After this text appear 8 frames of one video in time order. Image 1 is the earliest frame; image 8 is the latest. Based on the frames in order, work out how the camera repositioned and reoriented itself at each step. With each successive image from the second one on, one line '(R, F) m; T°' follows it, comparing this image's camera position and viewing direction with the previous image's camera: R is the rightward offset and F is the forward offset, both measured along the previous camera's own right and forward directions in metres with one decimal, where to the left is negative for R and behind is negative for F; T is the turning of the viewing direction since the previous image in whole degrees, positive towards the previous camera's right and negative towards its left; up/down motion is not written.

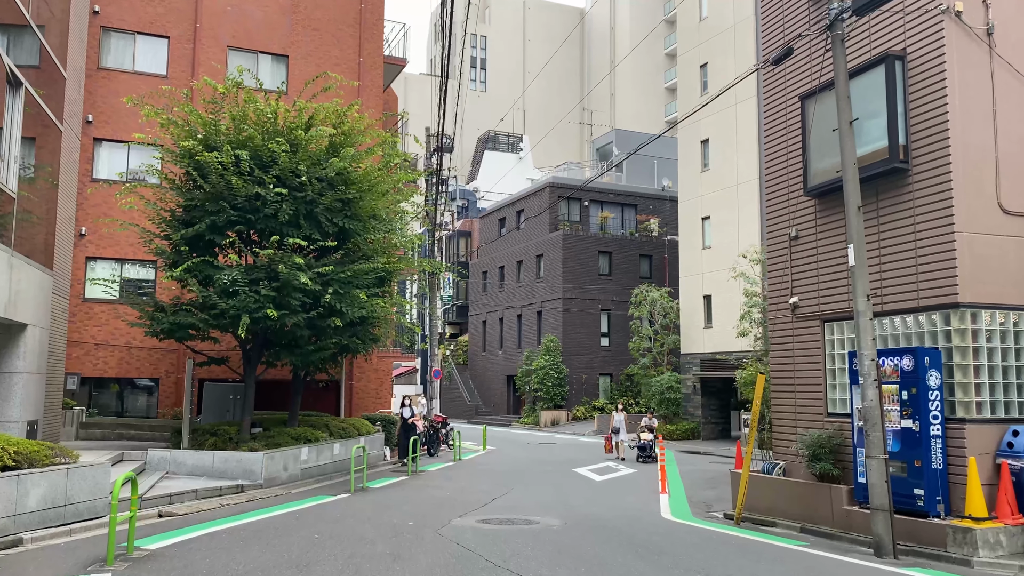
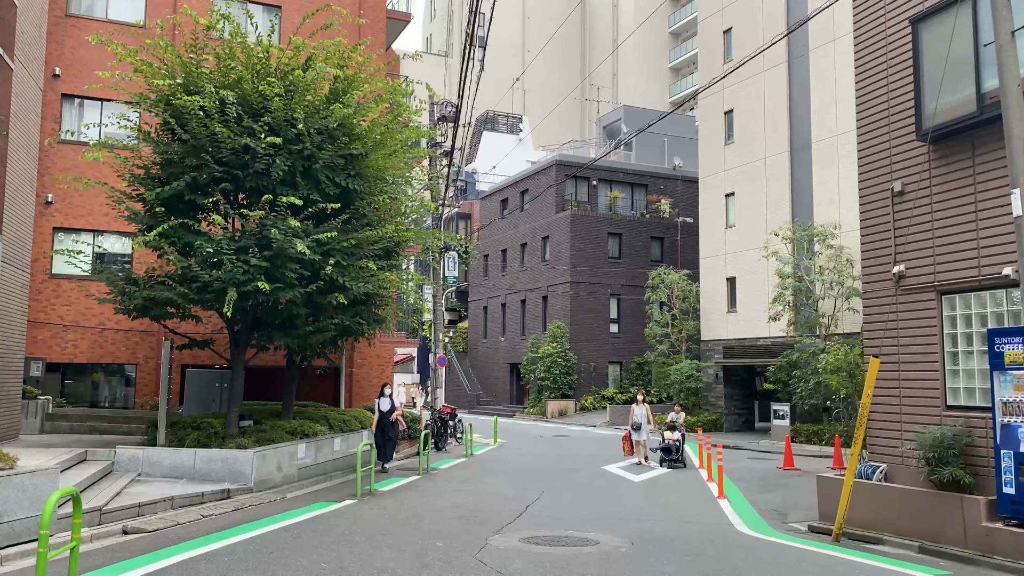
(-0.7, +2.2) m; +1°
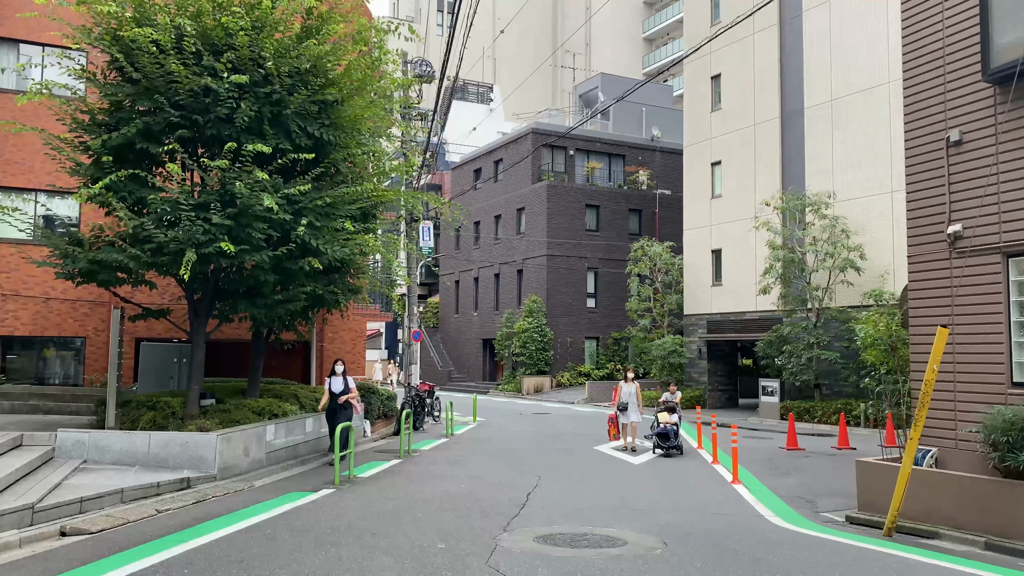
(-0.4, +1.4) m; +2°
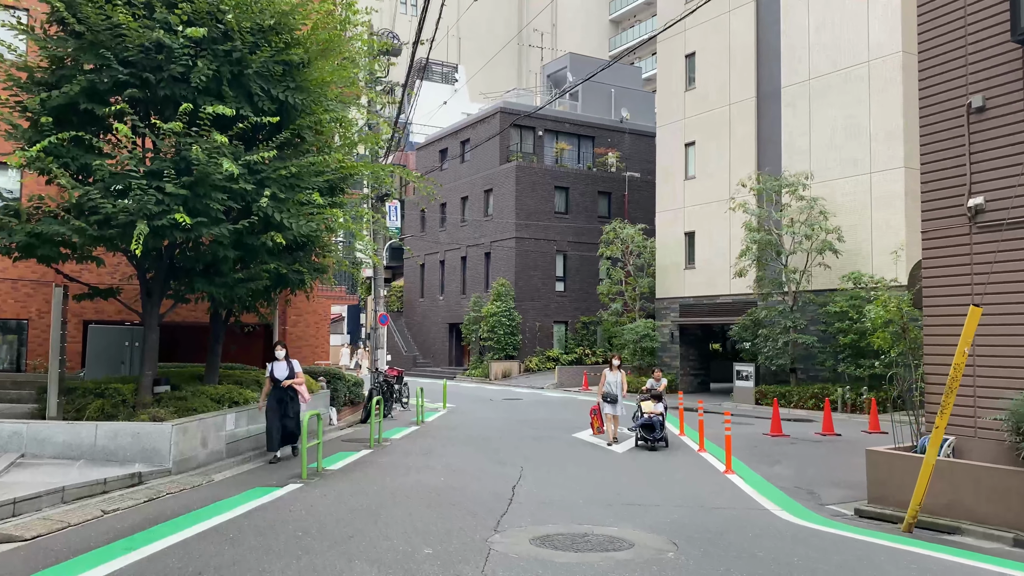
(-0.3, +0.8) m; +3°
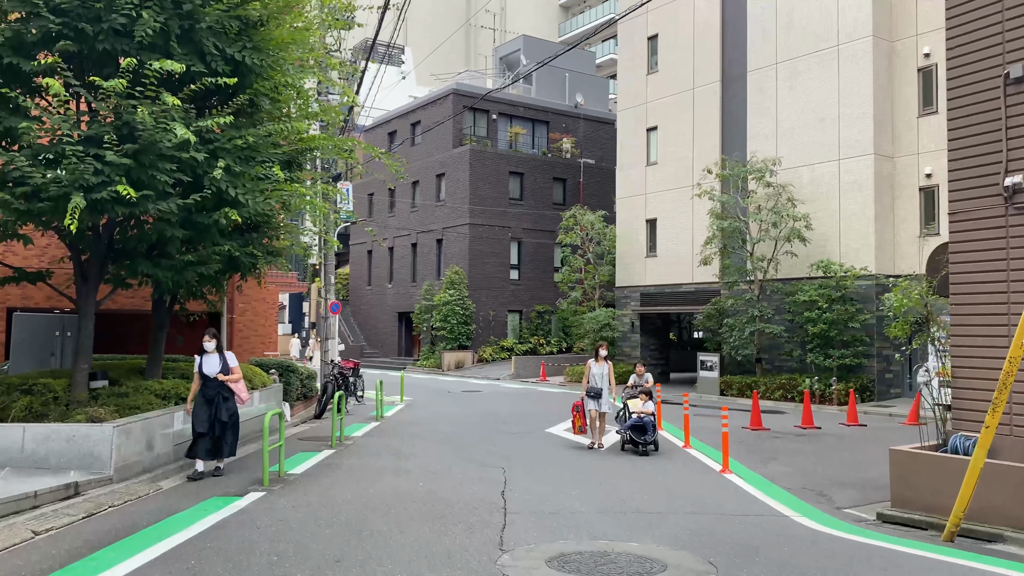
(-0.5, +1.0) m; +4°
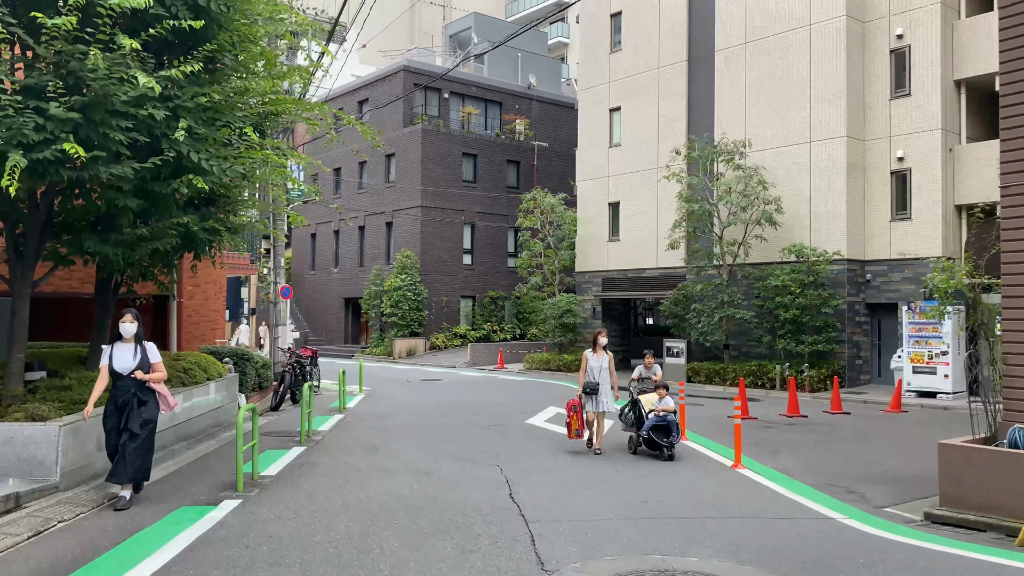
(-0.7, +1.0) m; +4°
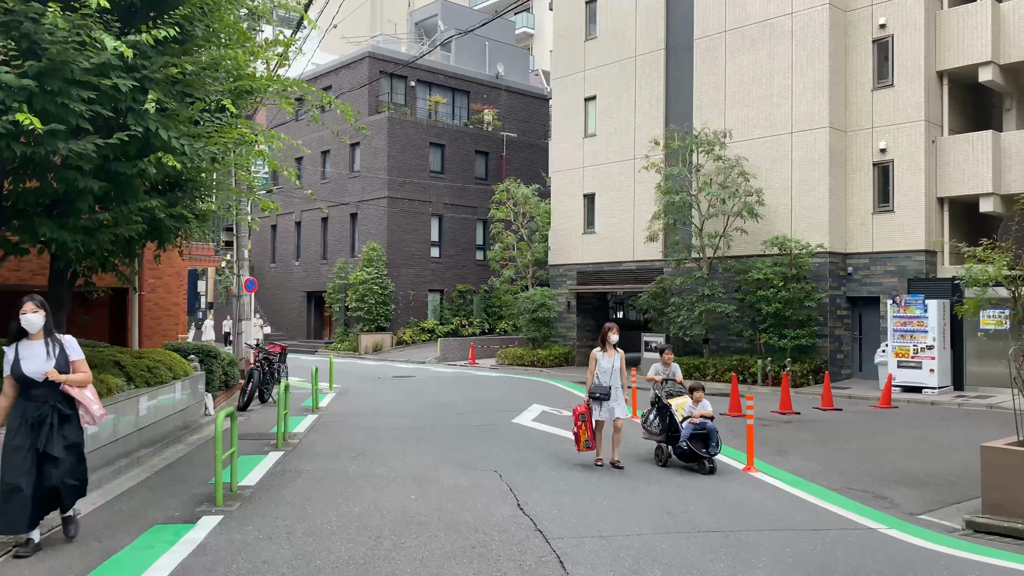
(-0.5, +0.7) m; +3°
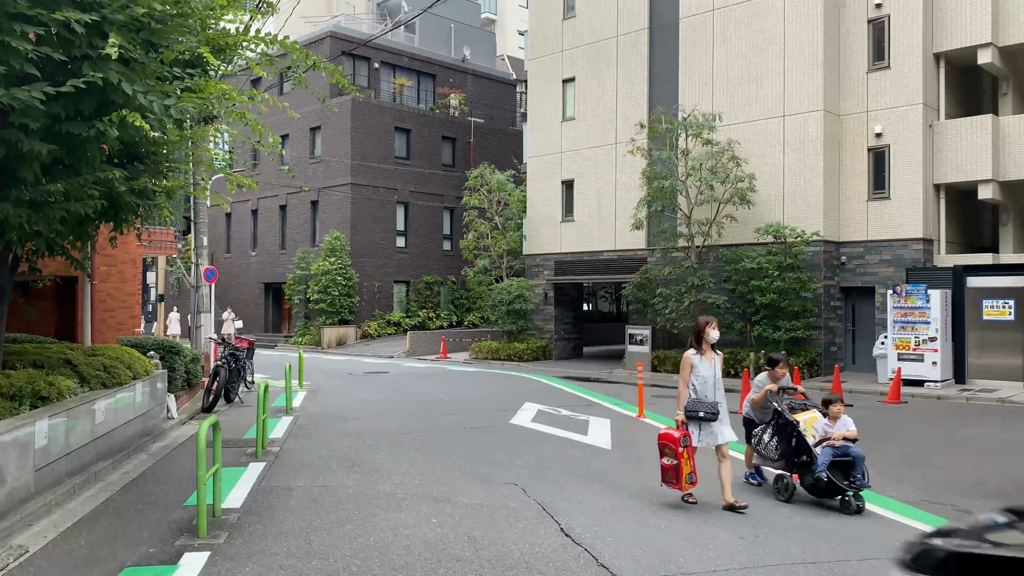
(-0.7, +1.2) m; +3°
